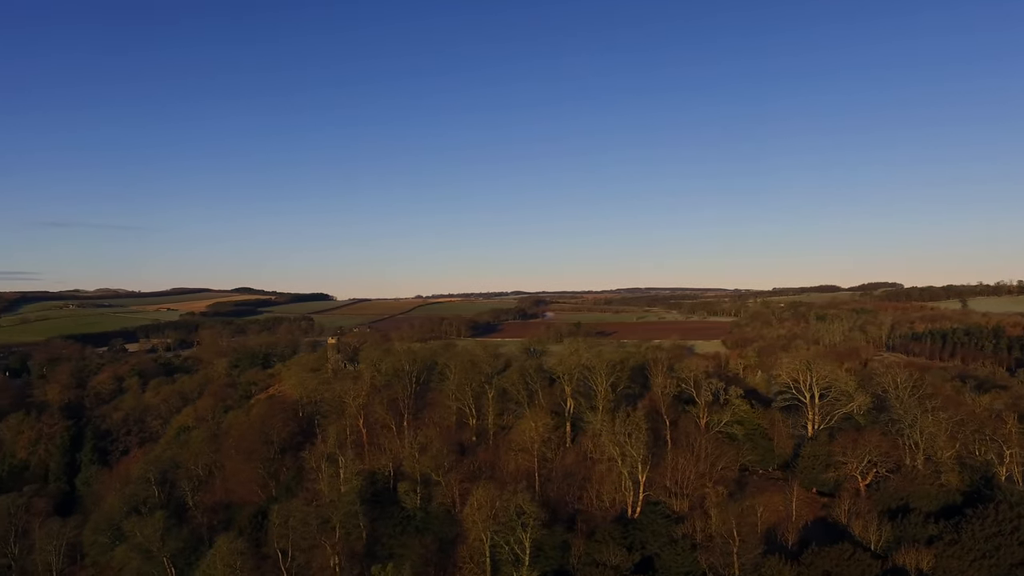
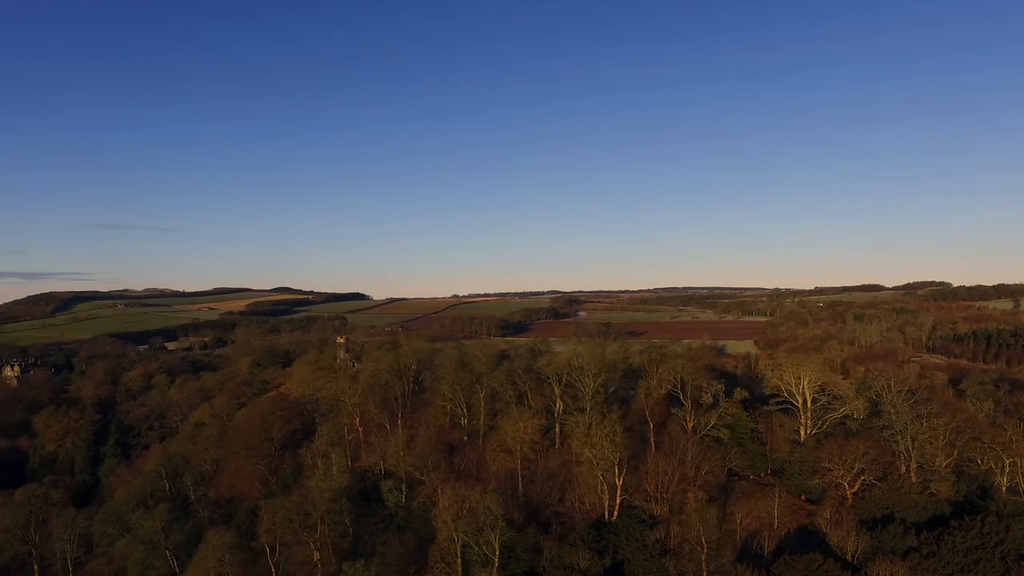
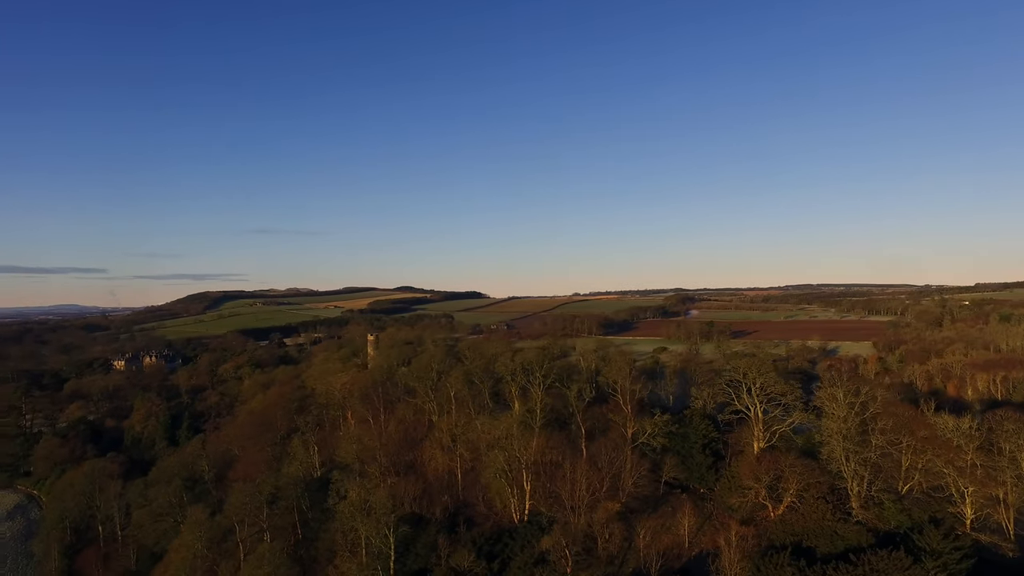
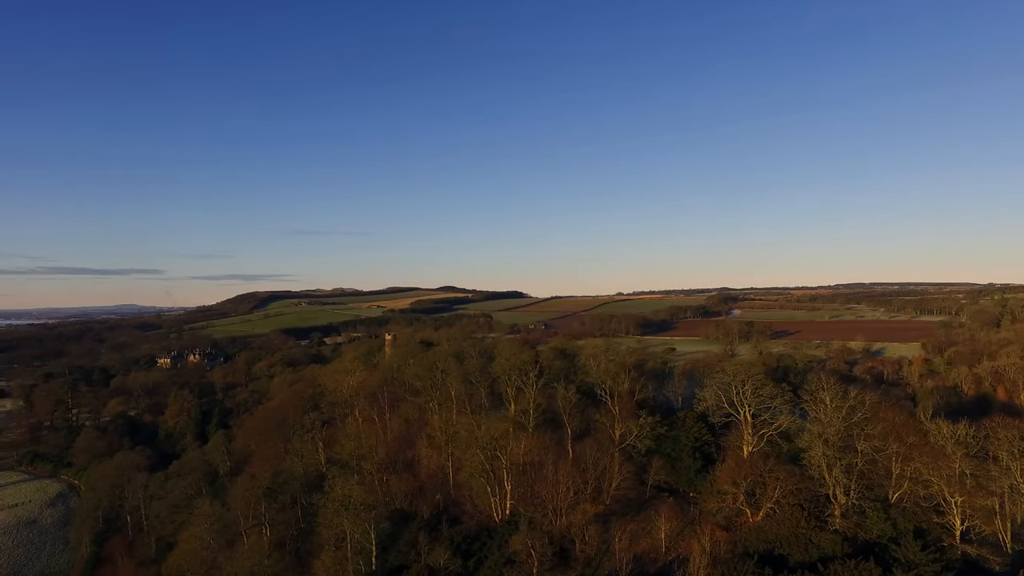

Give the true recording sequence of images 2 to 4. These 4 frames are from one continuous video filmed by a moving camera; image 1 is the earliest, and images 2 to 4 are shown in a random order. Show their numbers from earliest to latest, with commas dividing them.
2, 3, 4
